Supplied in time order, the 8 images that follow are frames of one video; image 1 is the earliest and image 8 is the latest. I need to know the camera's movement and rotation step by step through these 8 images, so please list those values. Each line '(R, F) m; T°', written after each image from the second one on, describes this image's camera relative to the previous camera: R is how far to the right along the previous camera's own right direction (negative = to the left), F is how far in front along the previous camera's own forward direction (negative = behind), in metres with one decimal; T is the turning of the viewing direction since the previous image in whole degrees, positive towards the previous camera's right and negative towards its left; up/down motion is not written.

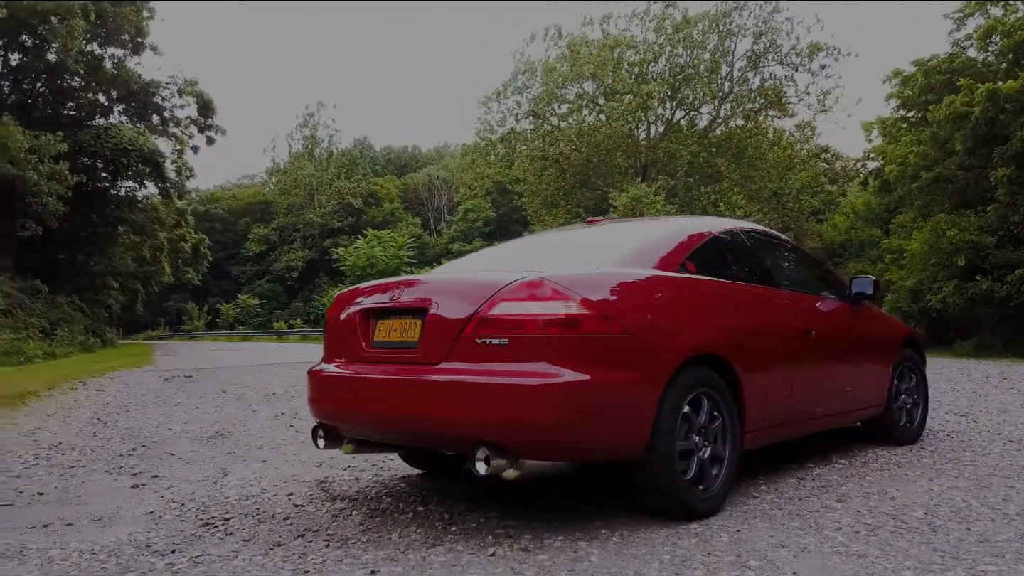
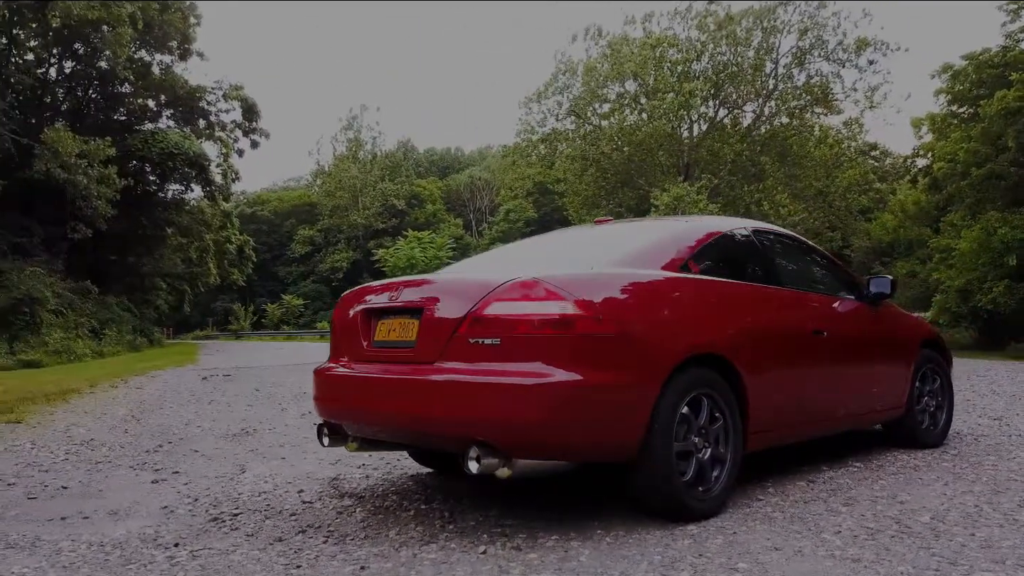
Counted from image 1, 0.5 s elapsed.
(+0.2, 0.0) m; -3°
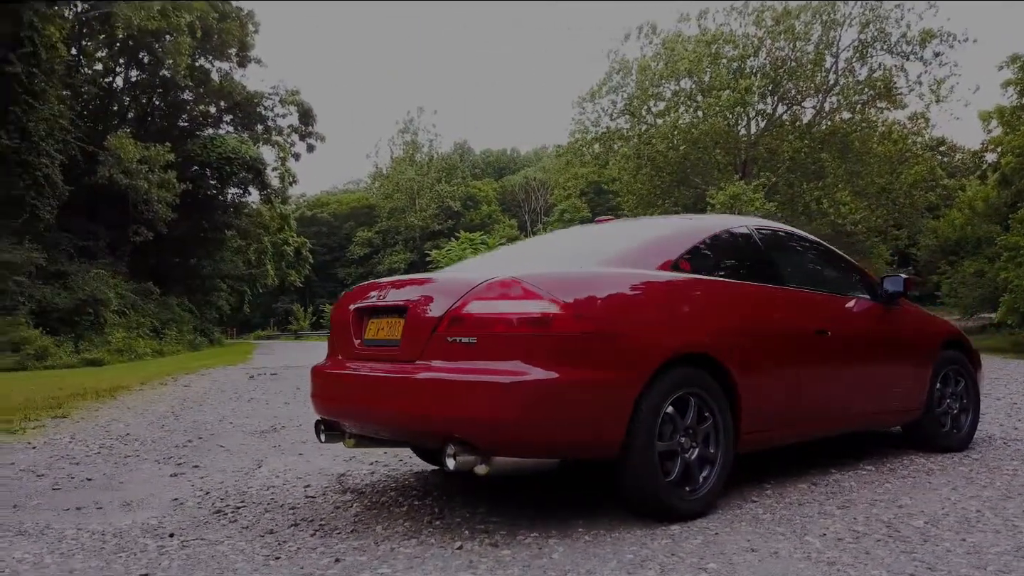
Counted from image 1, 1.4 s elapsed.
(+0.3, 0.0) m; -4°
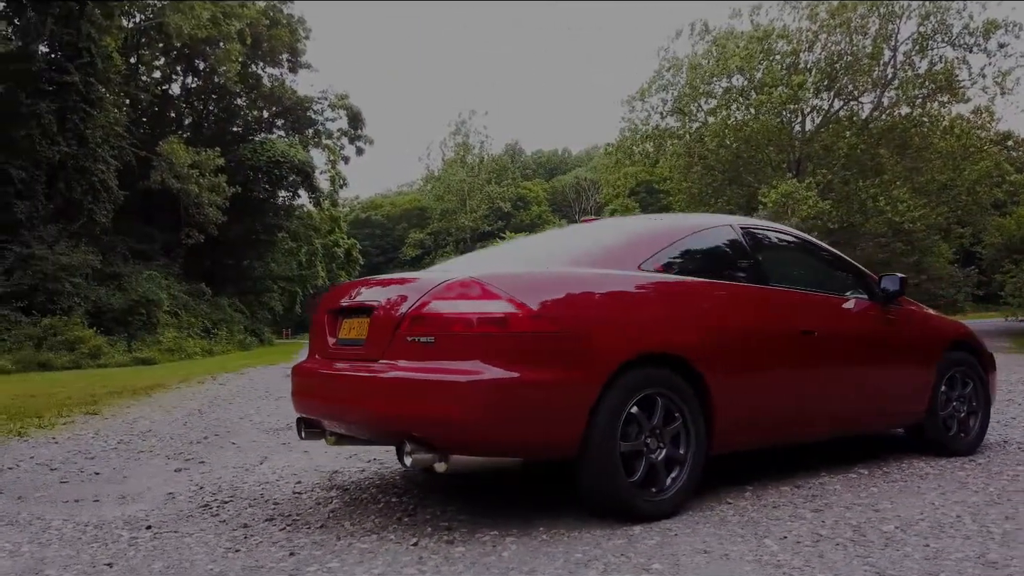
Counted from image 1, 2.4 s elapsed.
(+0.4, 0.0) m; -4°
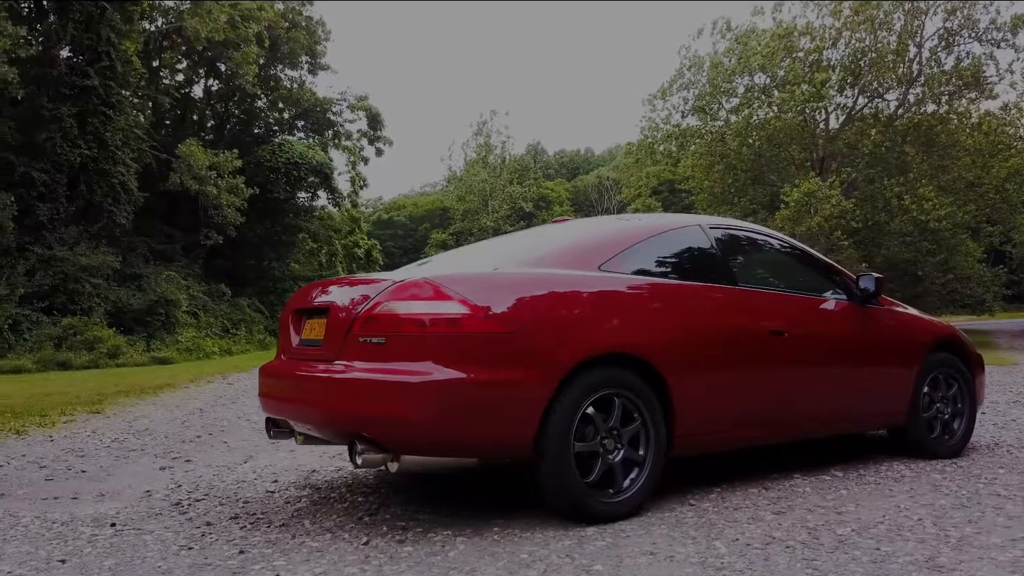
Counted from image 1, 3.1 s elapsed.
(+0.3, 0.0) m; -2°
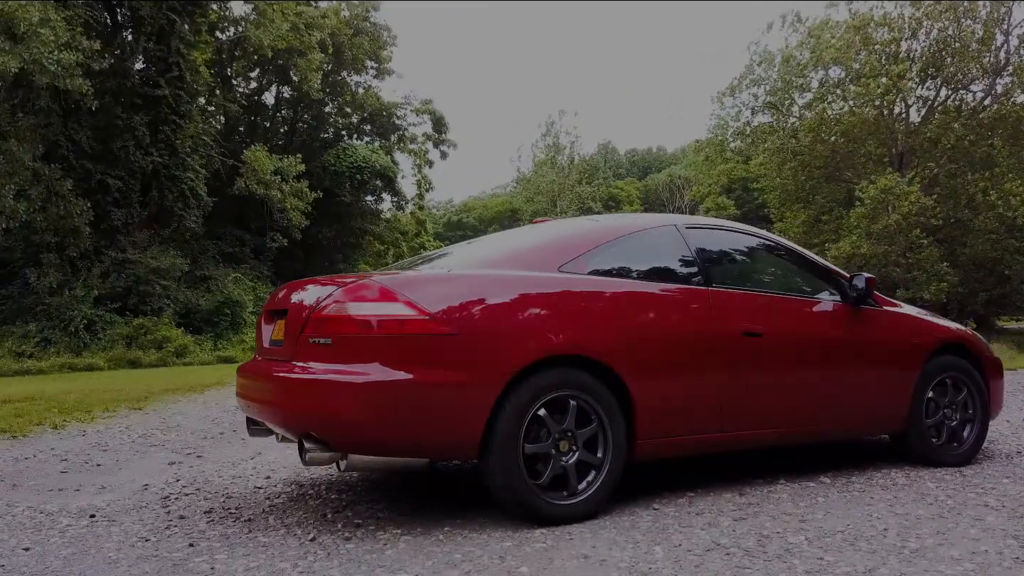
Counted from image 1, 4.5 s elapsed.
(+0.5, 0.0) m; -5°
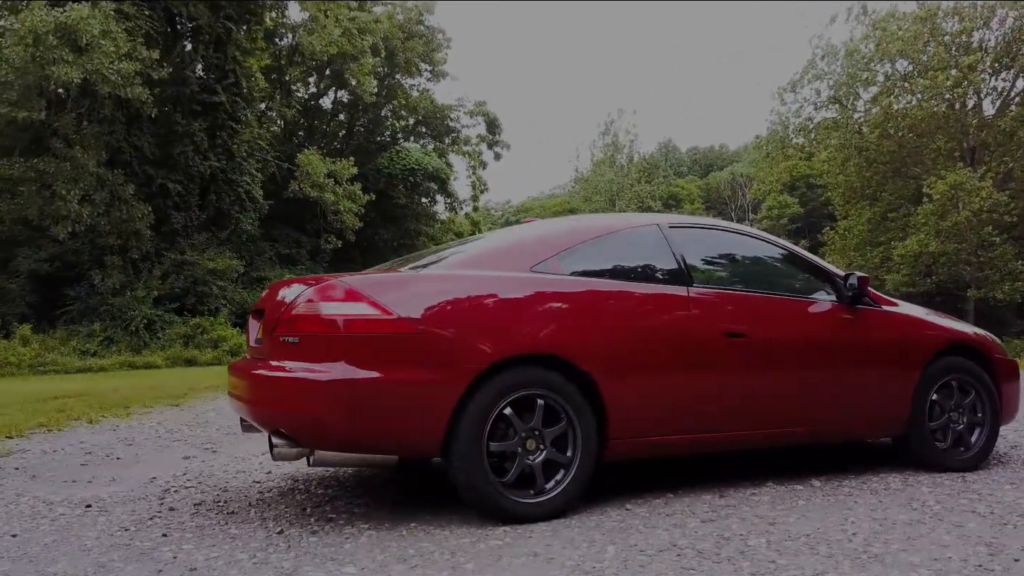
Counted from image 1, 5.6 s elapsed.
(+0.4, 0.0) m; -4°
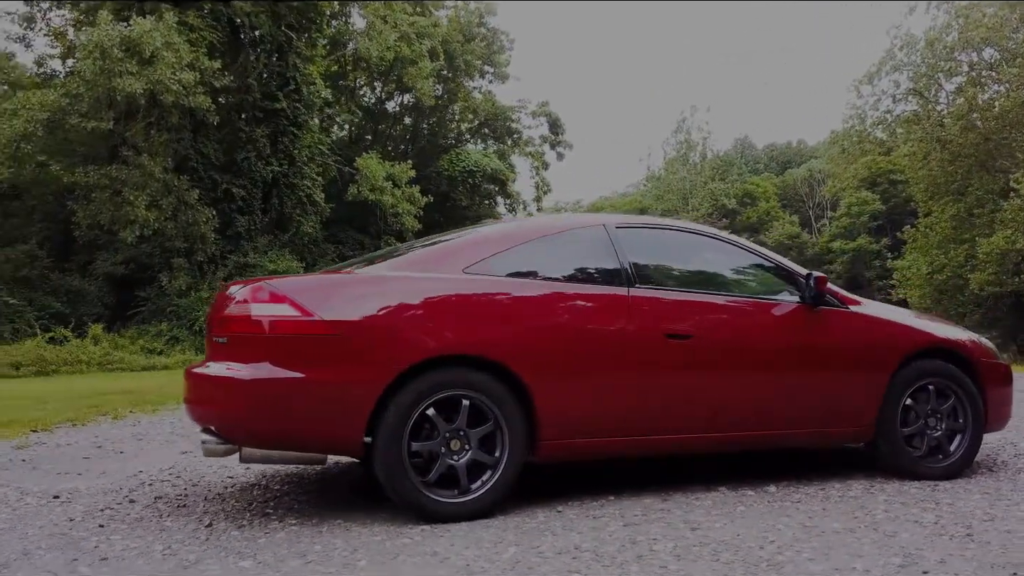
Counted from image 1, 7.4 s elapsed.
(+0.7, 0.0) m; -5°
